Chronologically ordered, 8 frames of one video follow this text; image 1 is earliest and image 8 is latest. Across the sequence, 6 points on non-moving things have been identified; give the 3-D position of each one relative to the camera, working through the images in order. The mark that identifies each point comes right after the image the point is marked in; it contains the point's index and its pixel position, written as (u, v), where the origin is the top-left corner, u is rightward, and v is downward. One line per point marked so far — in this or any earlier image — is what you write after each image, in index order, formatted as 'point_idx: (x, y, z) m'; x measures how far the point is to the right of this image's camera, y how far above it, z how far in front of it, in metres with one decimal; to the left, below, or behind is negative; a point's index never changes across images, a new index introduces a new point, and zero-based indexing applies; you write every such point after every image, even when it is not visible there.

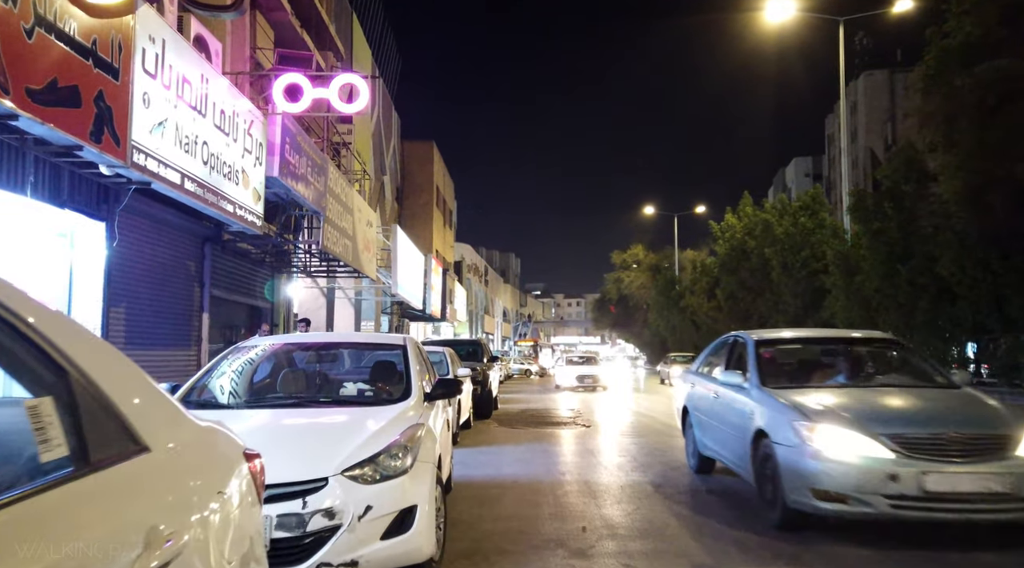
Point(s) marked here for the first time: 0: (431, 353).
0: (-1.5, -1.3, +14.0) m
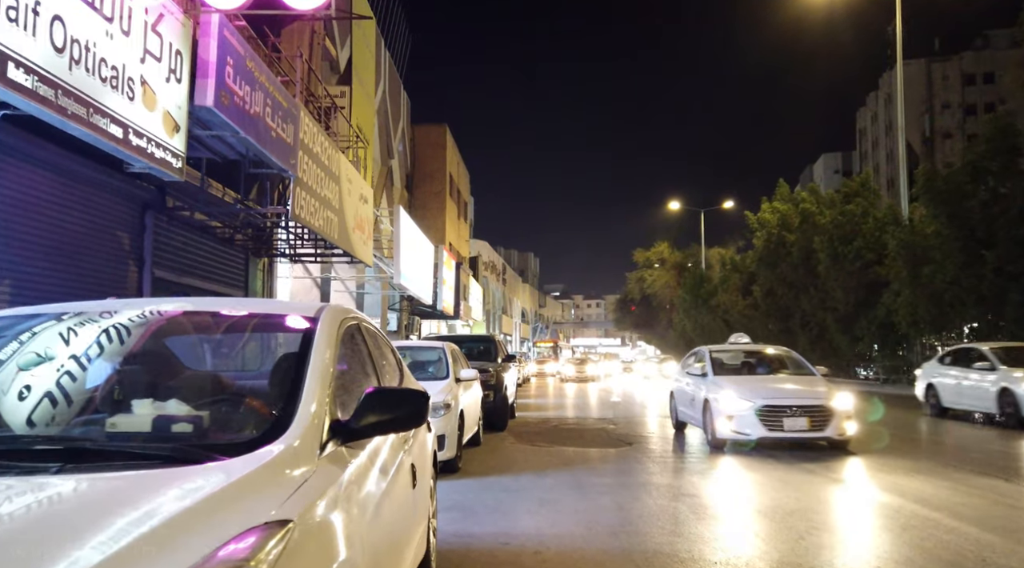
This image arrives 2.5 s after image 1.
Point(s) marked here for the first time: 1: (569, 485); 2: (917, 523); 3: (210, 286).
0: (-1.2, -0.9, +10.8) m
1: (+0.6, -2.2, +8.3) m
2: (+3.3, -2.0, +6.4) m
3: (-5.7, 0.0, +14.3) m
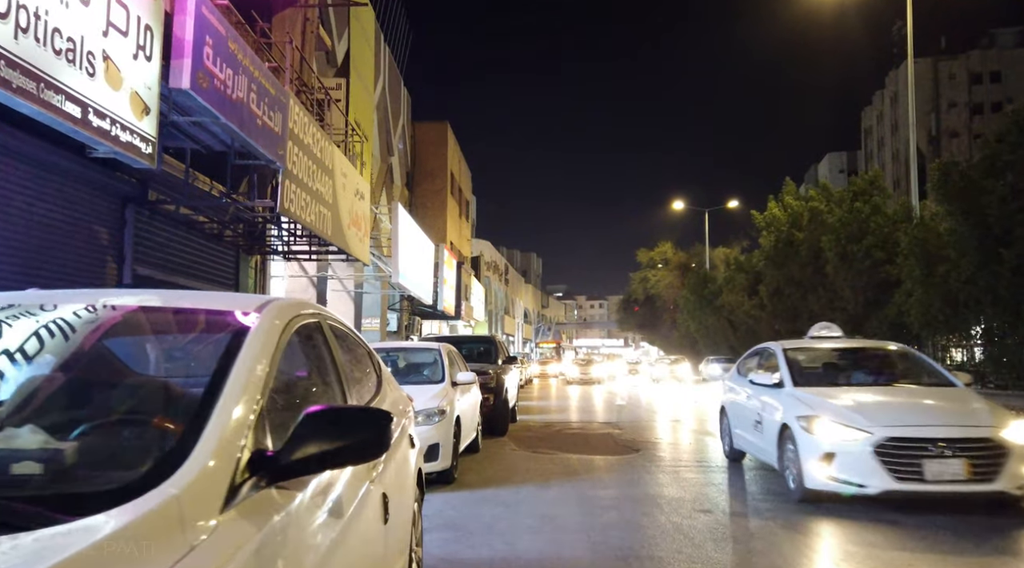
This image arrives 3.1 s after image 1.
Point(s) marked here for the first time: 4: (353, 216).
0: (-1.2, -0.9, +10.2) m
1: (+0.6, -2.1, +7.6) m
2: (+3.3, -2.0, +5.7) m
3: (-5.6, 0.0, +13.7) m
4: (-3.3, +1.4, +16.2) m
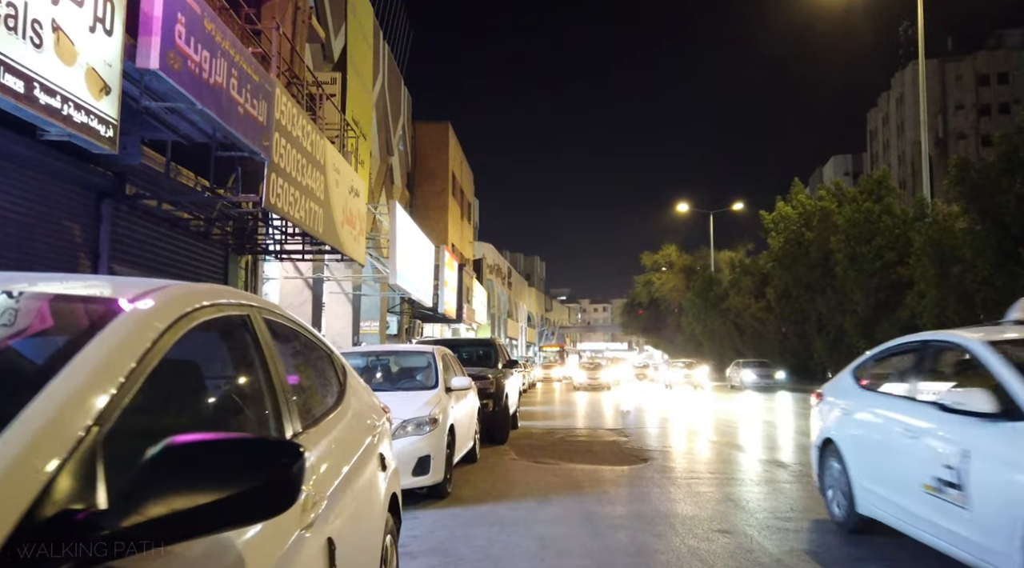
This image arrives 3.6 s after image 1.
0: (-1.2, -0.9, +9.5) m
1: (+0.6, -2.1, +7.0) m
2: (+3.3, -1.9, +5.0) m
3: (-5.6, 0.0, +13.0) m
4: (-3.3, +1.4, +15.6) m
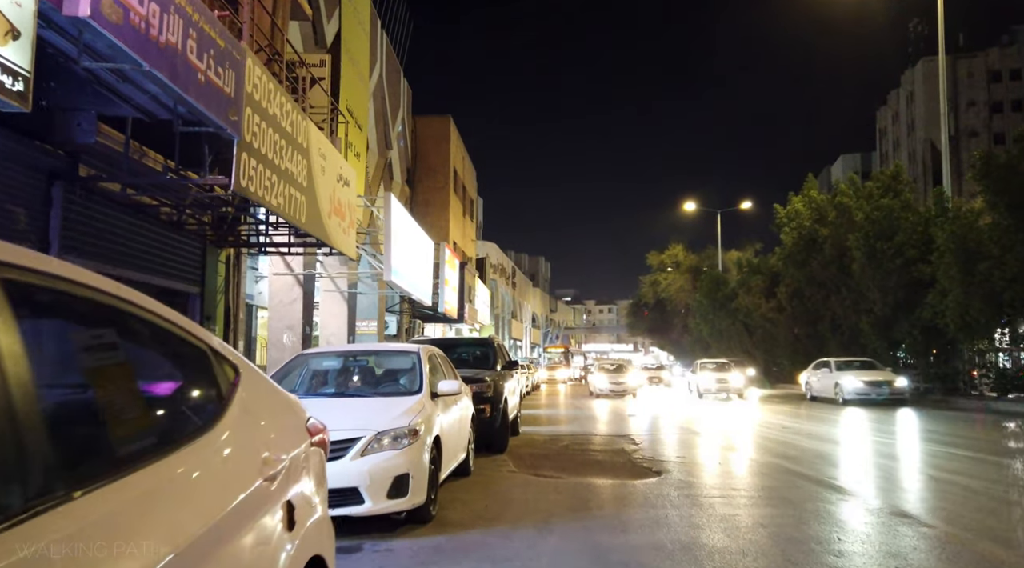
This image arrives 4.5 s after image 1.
0: (-1.2, -0.8, +8.4) m
1: (+0.5, -2.0, +5.8) m
2: (+3.2, -1.8, +3.9) m
3: (-5.7, +0.1, +11.9) m
4: (-3.3, +1.5, +14.4) m
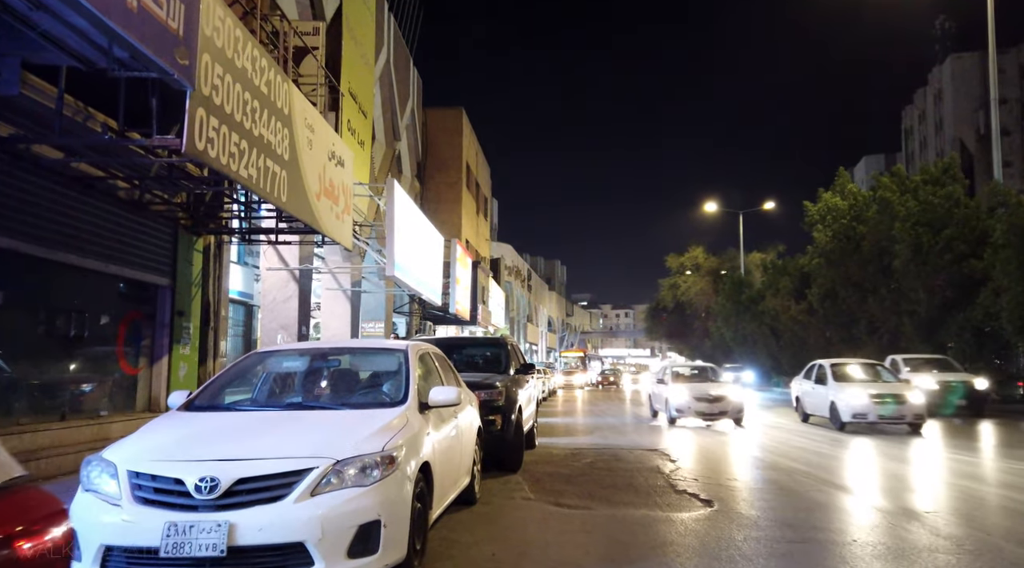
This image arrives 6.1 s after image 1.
0: (-1.1, -0.6, +6.6) m
1: (+0.6, -1.8, +4.0) m
2: (+3.3, -1.6, +2.0) m
3: (-5.5, +0.2, +10.2) m
4: (-3.1, +1.6, +12.7) m
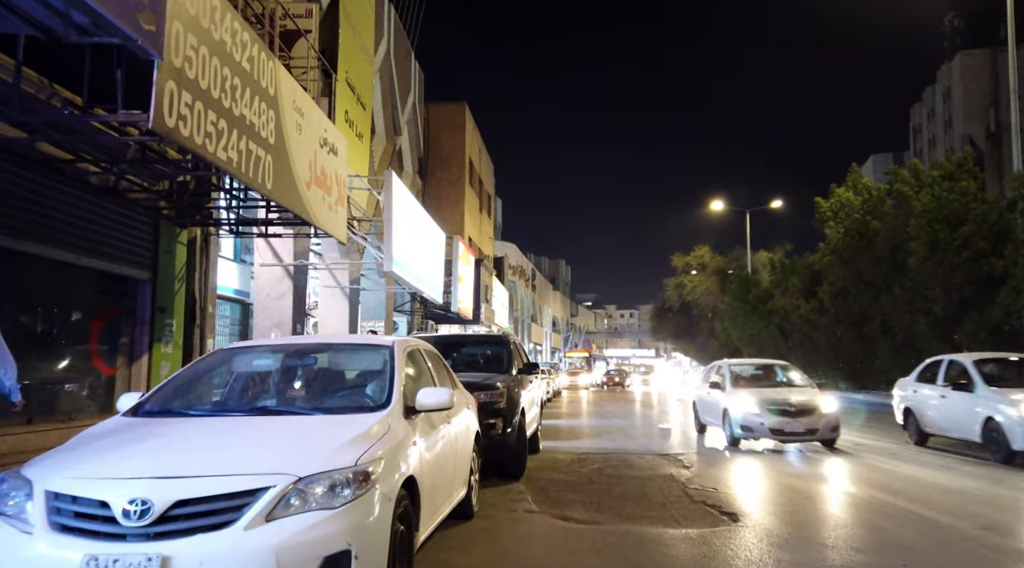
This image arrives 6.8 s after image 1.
0: (-1.1, -0.5, +5.9) m
1: (+0.6, -1.7, +3.2) m
2: (+3.2, -1.5, +1.2) m
3: (-5.4, +0.3, +9.5) m
4: (-3.0, +1.7, +12.0) m
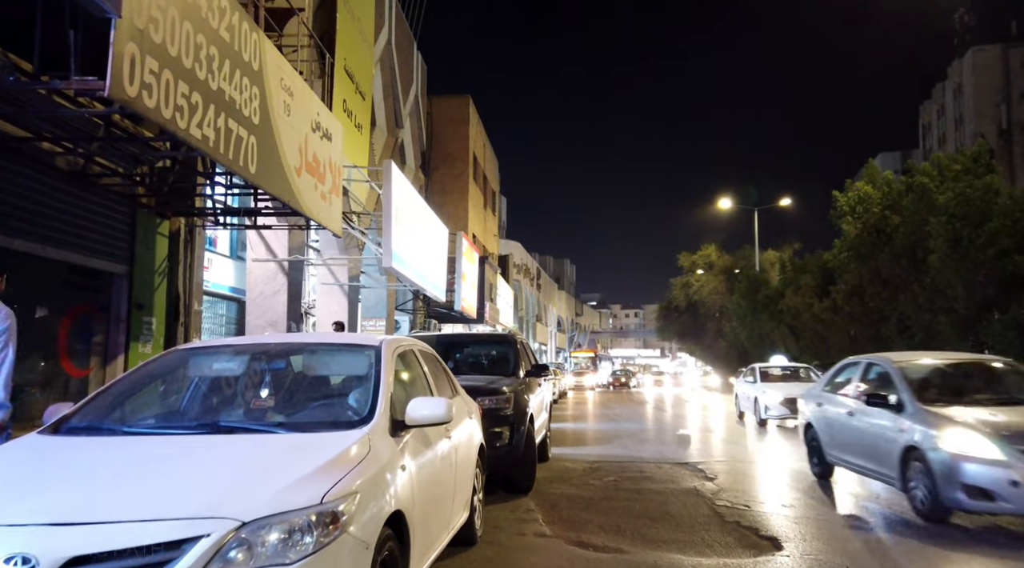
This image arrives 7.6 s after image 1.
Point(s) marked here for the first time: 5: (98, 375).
0: (-1.0, -0.5, +5.0) m
1: (+0.6, -1.6, +2.3) m
2: (+3.3, -1.5, +0.3) m
3: (-5.3, +0.4, +8.6) m
4: (-2.9, +1.8, +11.1) m
5: (-5.5, -1.2, +10.3) m
